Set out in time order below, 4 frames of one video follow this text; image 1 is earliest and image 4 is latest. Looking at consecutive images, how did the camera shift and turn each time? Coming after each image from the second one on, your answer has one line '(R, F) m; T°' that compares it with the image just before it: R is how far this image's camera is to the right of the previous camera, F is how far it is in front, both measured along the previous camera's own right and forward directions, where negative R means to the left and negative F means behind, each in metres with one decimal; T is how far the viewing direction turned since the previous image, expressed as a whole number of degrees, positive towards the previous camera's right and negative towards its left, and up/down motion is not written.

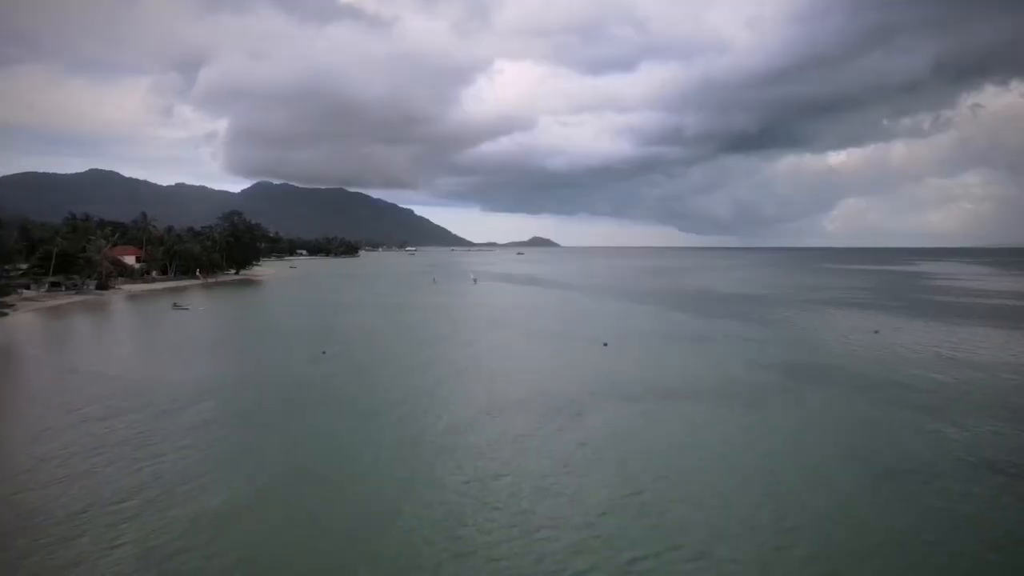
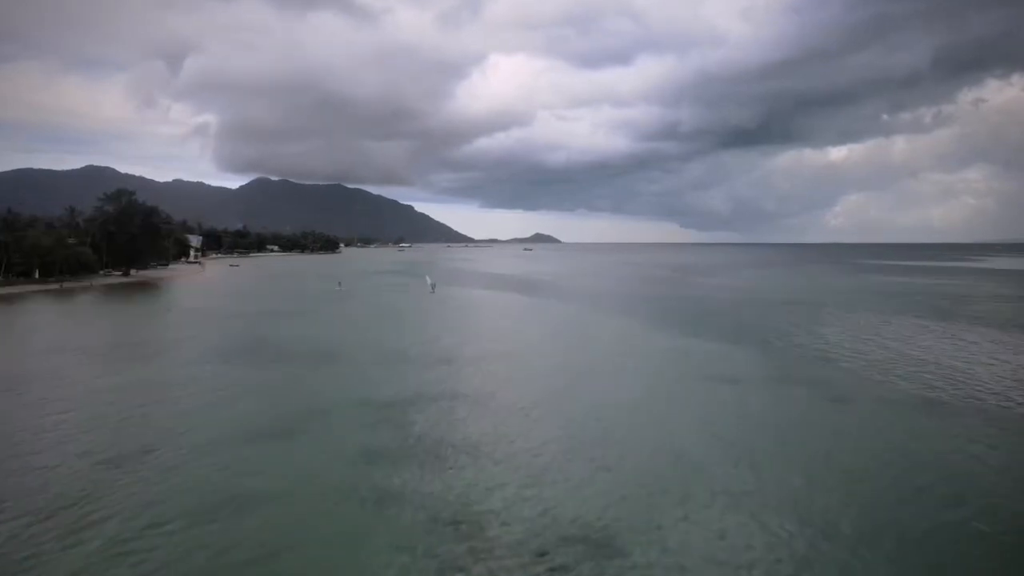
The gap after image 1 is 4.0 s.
(+1.5, +1.3) m; 0°
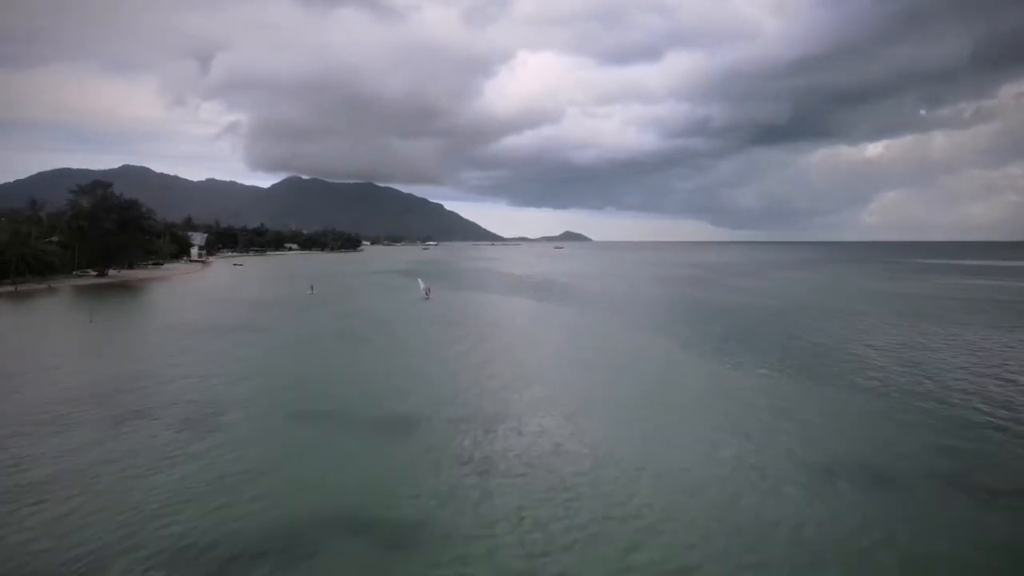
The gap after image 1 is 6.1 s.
(+0.6, +4.4) m; -3°
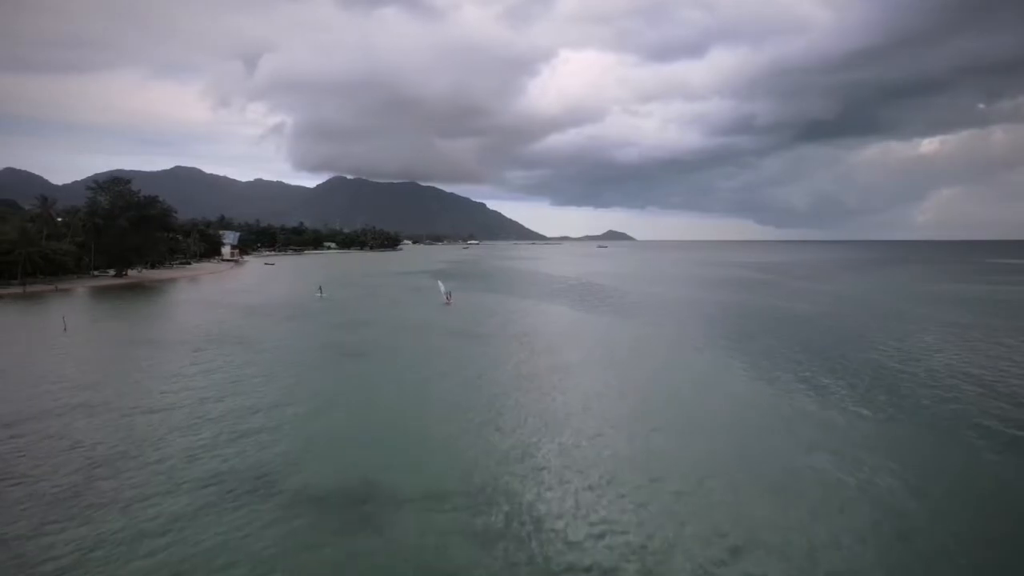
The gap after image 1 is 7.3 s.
(+0.1, +2.9) m; -4°
